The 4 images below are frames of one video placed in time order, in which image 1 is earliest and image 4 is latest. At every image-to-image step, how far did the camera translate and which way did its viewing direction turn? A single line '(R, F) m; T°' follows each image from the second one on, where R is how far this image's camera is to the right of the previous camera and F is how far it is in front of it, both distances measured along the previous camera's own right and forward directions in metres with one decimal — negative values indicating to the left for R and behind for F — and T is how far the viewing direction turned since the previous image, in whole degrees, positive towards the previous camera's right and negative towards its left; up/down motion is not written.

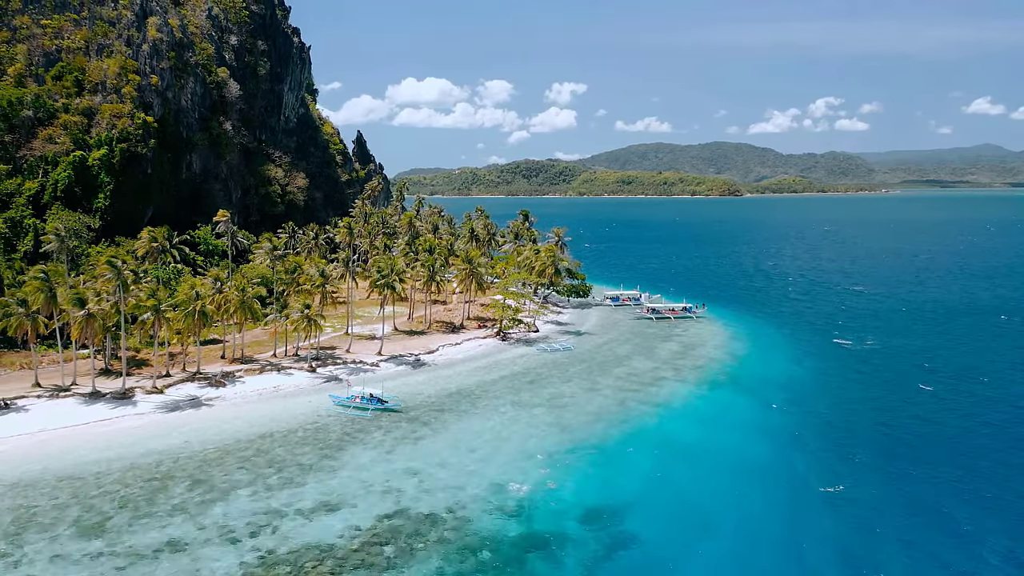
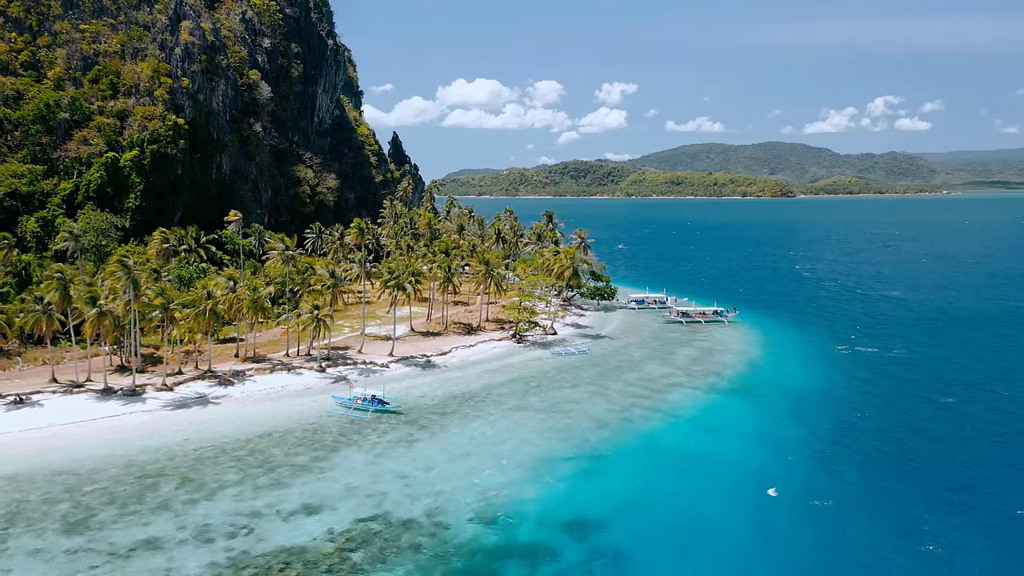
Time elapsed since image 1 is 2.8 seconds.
(+1.3, +0.1) m; -2°
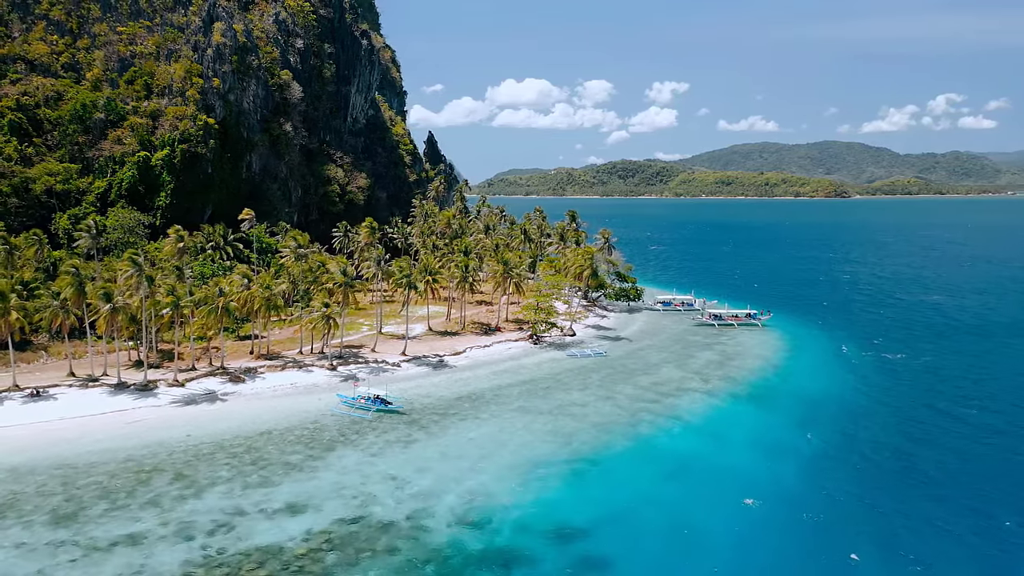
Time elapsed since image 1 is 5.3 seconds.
(+1.2, +0.2) m; -2°
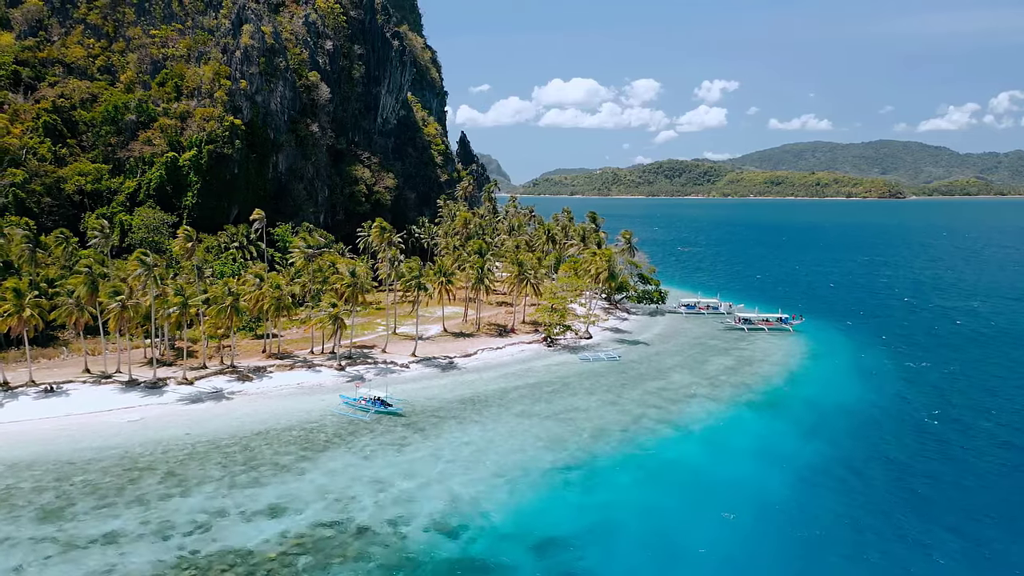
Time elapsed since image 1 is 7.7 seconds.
(+1.3, +0.1) m; -2°
